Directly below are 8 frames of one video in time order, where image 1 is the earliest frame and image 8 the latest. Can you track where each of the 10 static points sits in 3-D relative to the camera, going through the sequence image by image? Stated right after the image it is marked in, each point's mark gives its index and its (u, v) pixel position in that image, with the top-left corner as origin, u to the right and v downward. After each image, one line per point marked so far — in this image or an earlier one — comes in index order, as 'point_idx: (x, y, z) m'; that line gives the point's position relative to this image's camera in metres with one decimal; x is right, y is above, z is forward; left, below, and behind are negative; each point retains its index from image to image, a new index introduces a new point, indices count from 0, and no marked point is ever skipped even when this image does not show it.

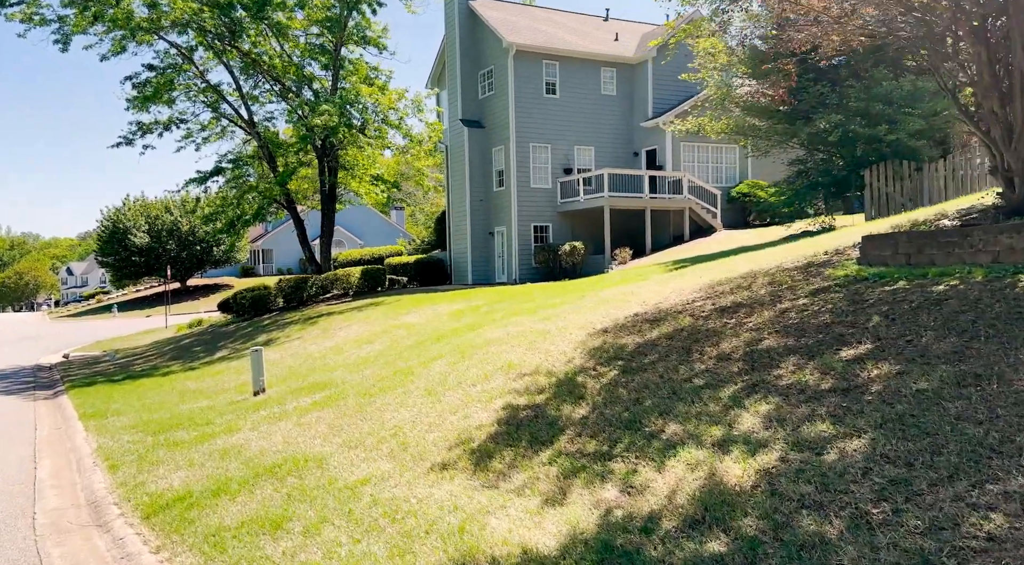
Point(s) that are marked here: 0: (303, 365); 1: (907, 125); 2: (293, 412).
0: (-4.0, -1.7, +14.2) m
1: (+8.0, +3.3, +14.9) m
2: (-2.6, -1.5, +8.6) m
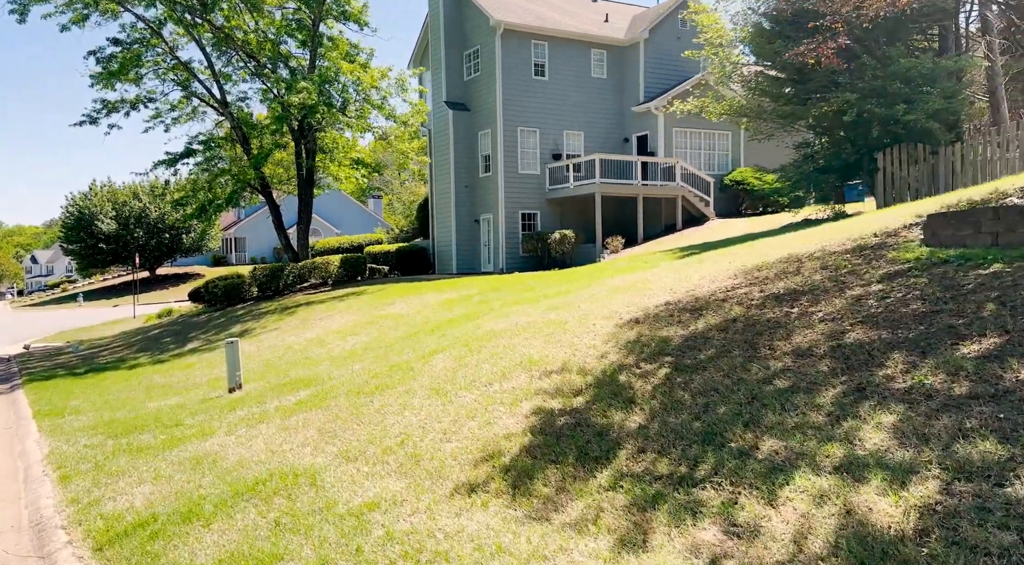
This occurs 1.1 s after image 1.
0: (-4.0, -1.4, +13.2) m
1: (+7.9, +3.5, +14.2) m
2: (-2.4, -1.4, +7.6) m
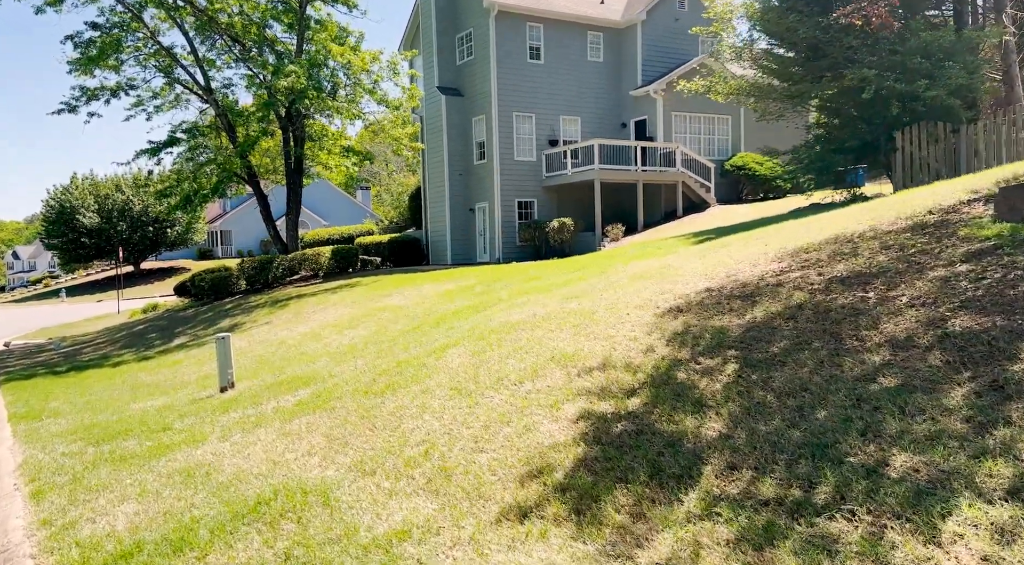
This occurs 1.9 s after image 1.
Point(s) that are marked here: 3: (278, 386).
0: (-3.9, -1.3, +12.4) m
1: (+8.0, +3.7, +13.6) m
2: (-2.2, -1.3, +6.9) m
3: (-2.8, -1.3, +9.0) m
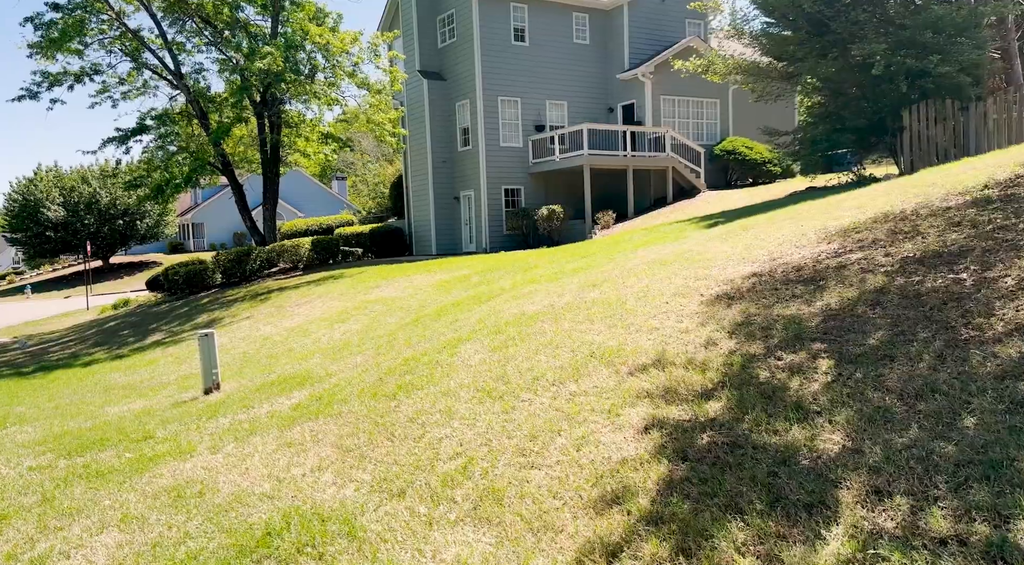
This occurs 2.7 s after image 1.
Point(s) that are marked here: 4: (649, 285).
0: (-3.9, -1.1, +11.7) m
1: (+7.9, +4.0, +13.1) m
2: (-2.0, -1.2, +6.2) m
3: (-2.7, -1.2, +8.2) m
4: (+1.2, 0.0, +6.7) m
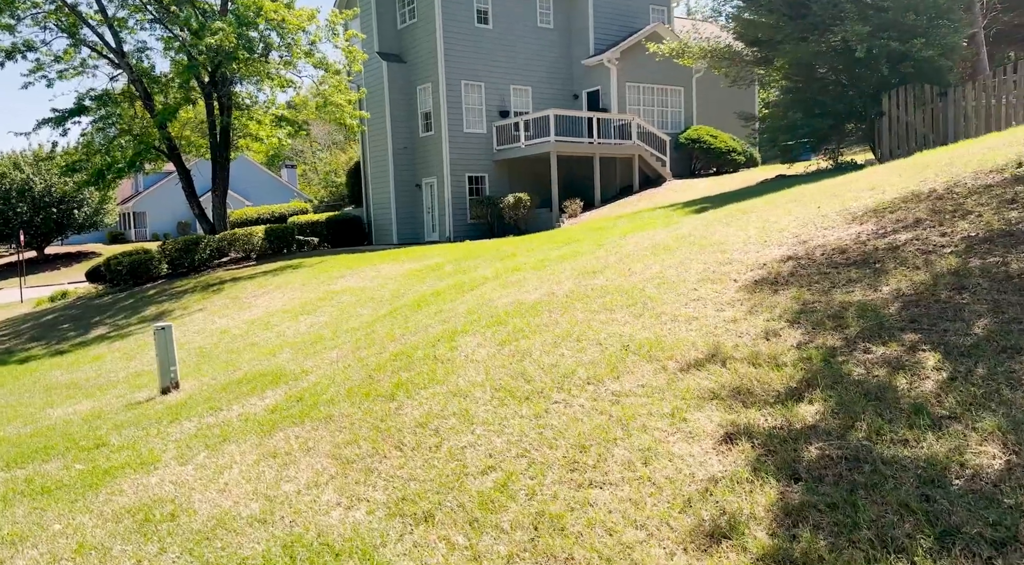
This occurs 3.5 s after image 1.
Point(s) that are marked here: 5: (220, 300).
0: (-4.2, -1.0, +10.8) m
1: (+7.5, +4.3, +13.0) m
2: (-2.0, -1.1, +5.5) m
3: (-2.8, -1.0, +7.4) m
4: (+1.3, +0.1, +6.2) m
5: (-6.3, -0.4, +16.1) m
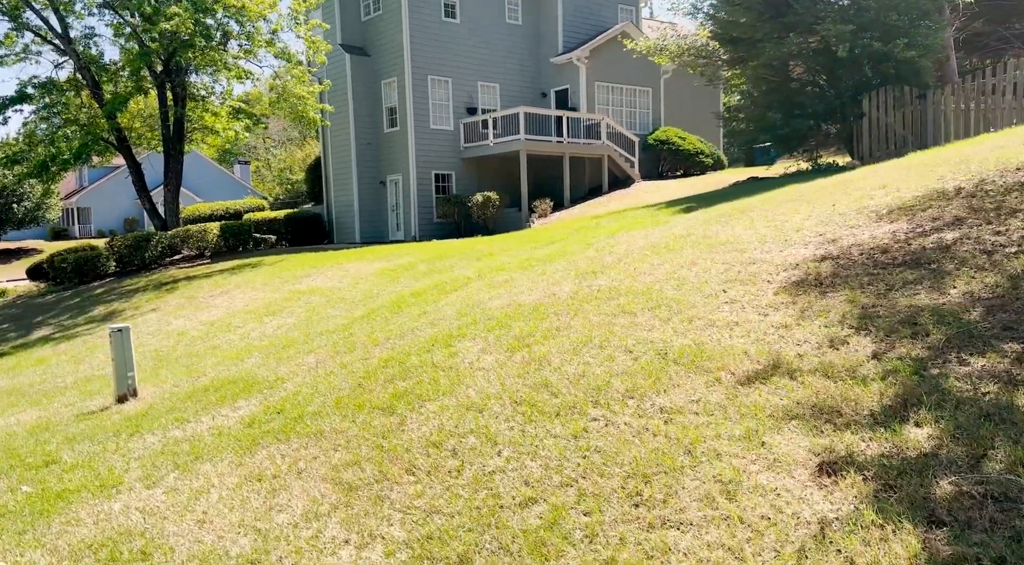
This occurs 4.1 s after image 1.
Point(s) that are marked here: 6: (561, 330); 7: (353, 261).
0: (-4.4, -1.0, +10.0) m
1: (+7.1, +4.2, +12.9) m
2: (-1.9, -1.1, +4.8) m
3: (-2.8, -1.0, +6.8) m
4: (+1.3, +0.1, +5.8) m
5: (-6.9, -0.3, +15.2) m
6: (+0.3, -0.3, +5.1) m
7: (-3.3, +0.4, +15.3) m
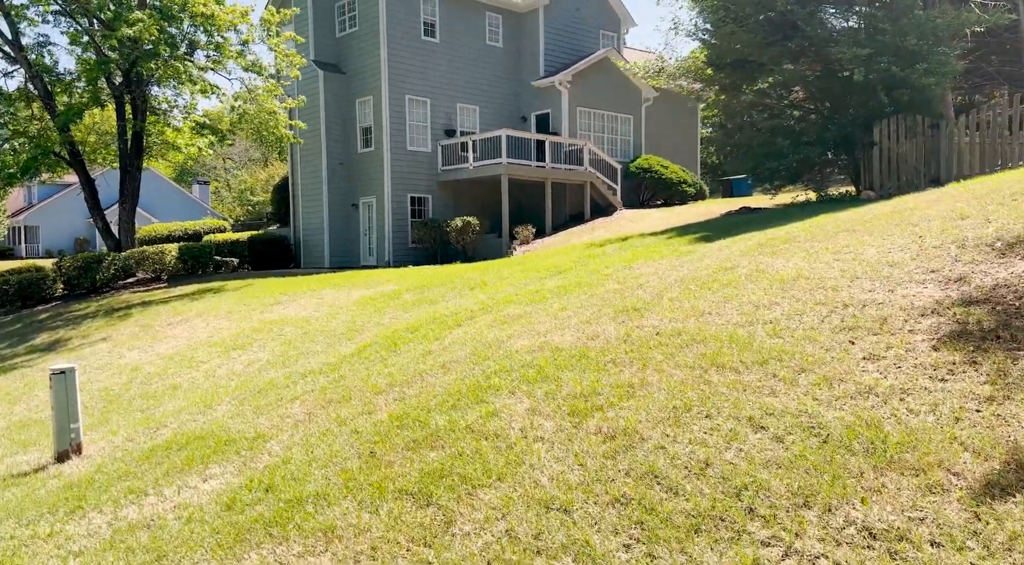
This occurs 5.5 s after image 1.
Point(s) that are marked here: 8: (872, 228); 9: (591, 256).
0: (-4.4, -1.3, +8.7) m
1: (+7.1, +3.6, +12.3) m
2: (-1.6, -1.3, +3.6) m
3: (-2.6, -1.3, +5.5) m
4: (+1.6, -0.2, +4.8) m
5: (-7.1, -0.8, +13.7) m
6: (+0.7, -0.6, +4.0) m
7: (-3.5, -0.1, +14.1) m
8: (+3.3, +0.5, +6.9) m
9: (+1.2, +0.4, +10.8) m
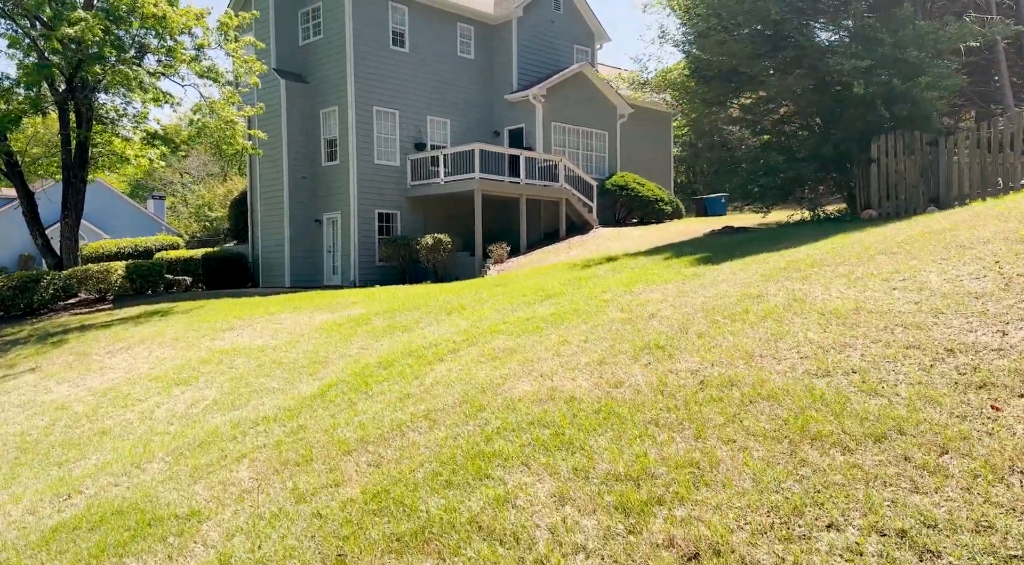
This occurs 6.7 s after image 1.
0: (-4.5, -1.6, +7.4) m
1: (+6.8, +3.2, +11.7) m
2: (-1.5, -1.4, +2.5) m
3: (-2.6, -1.5, +4.3) m
4: (+1.6, -0.4, +3.8) m
5: (-7.5, -1.2, +12.3) m
6: (+0.8, -0.7, +3.0) m
7: (-3.9, -0.5, +12.8) m
8: (+3.3, +0.3, +6.0) m
9: (+0.9, +0.1, +9.8) m
